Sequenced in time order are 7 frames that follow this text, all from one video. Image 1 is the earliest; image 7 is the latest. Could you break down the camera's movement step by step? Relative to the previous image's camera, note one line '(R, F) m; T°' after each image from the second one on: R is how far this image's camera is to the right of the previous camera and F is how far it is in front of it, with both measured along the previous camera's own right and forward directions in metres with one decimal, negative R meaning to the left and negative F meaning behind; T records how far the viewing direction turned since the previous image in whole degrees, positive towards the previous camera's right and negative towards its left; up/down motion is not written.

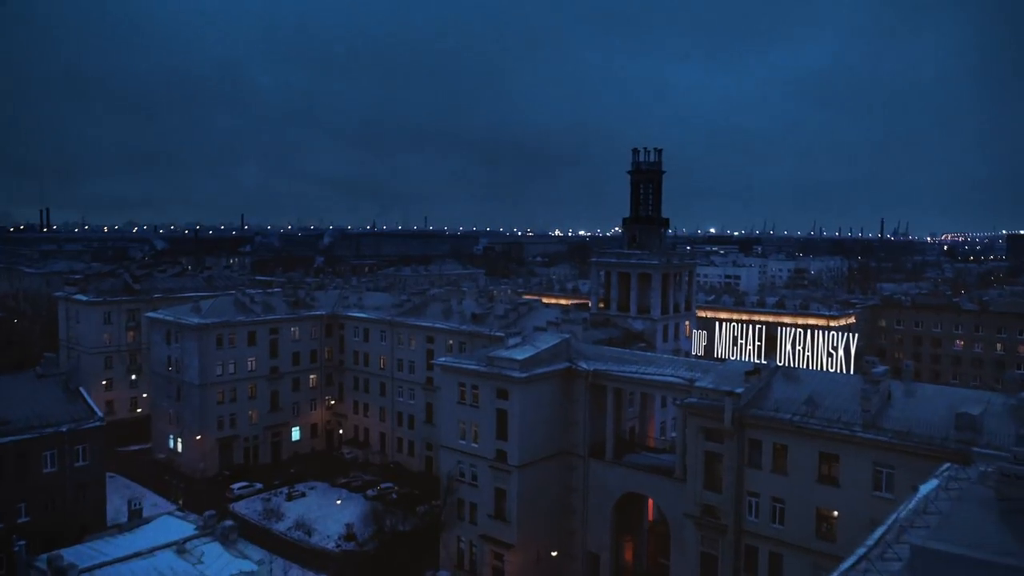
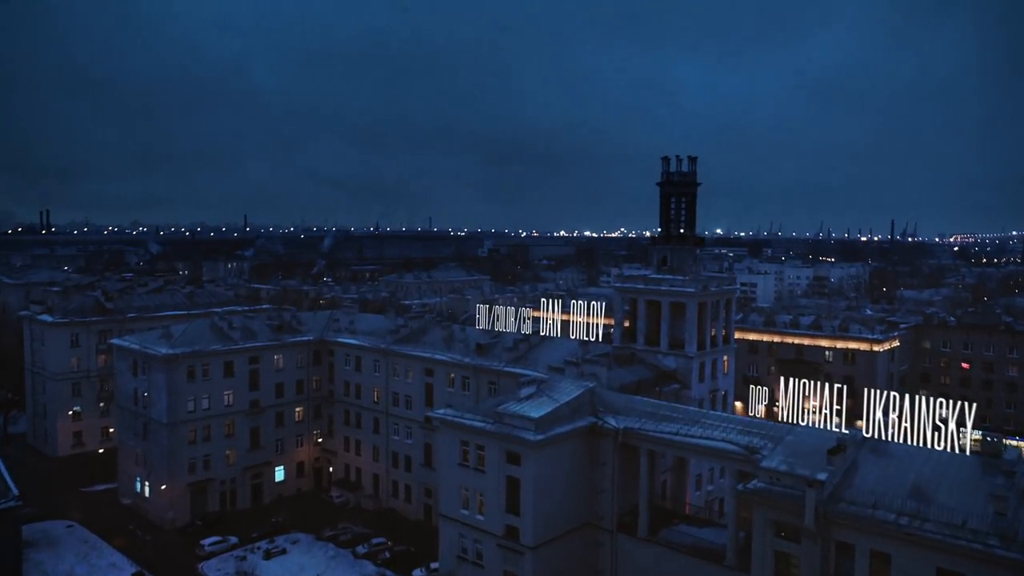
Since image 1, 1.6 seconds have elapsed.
(-0.3, +5.5) m; 0°
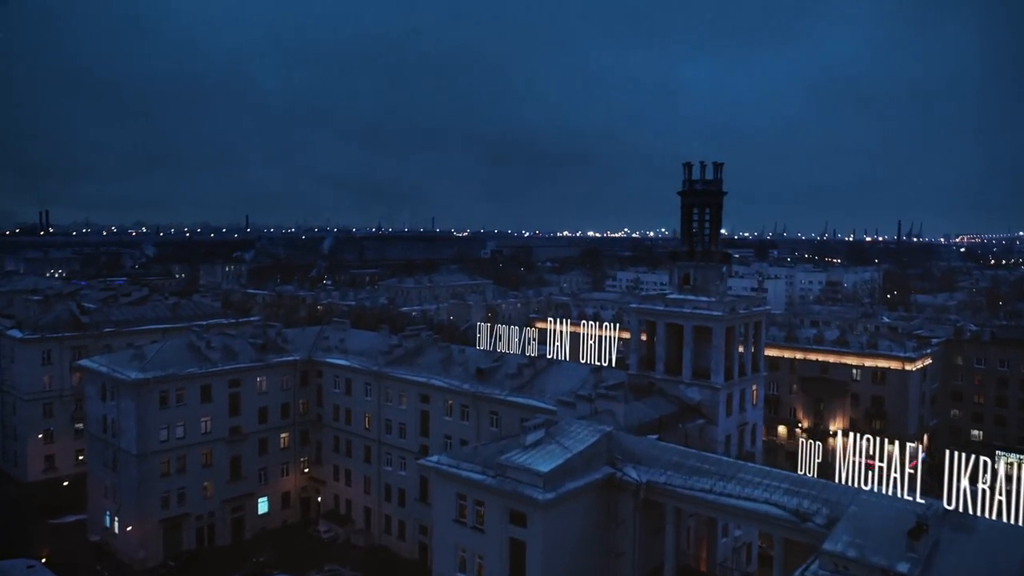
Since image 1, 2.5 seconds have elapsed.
(0.0, +3.7) m; 0°
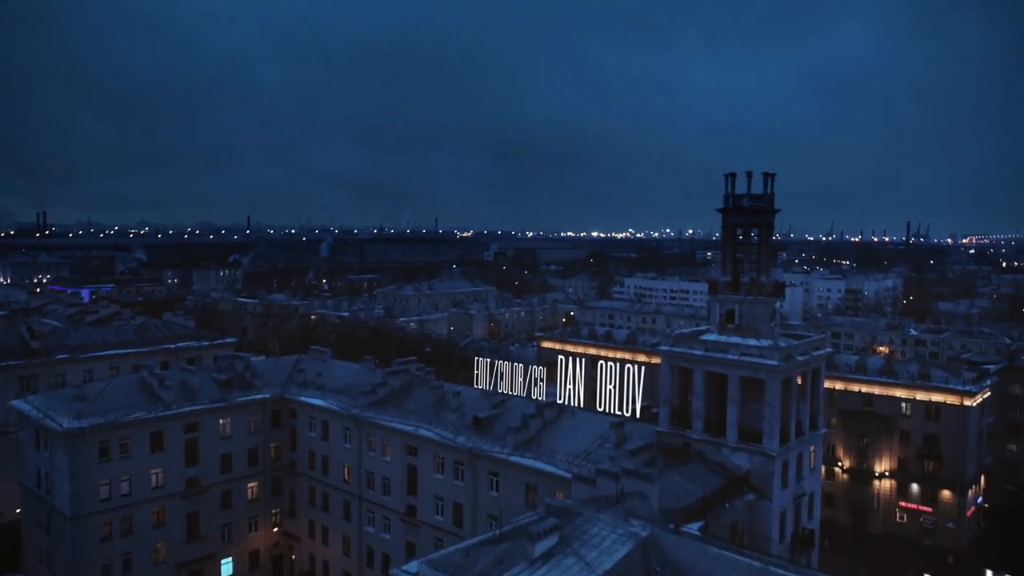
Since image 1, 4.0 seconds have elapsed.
(0.0, +5.8) m; 0°
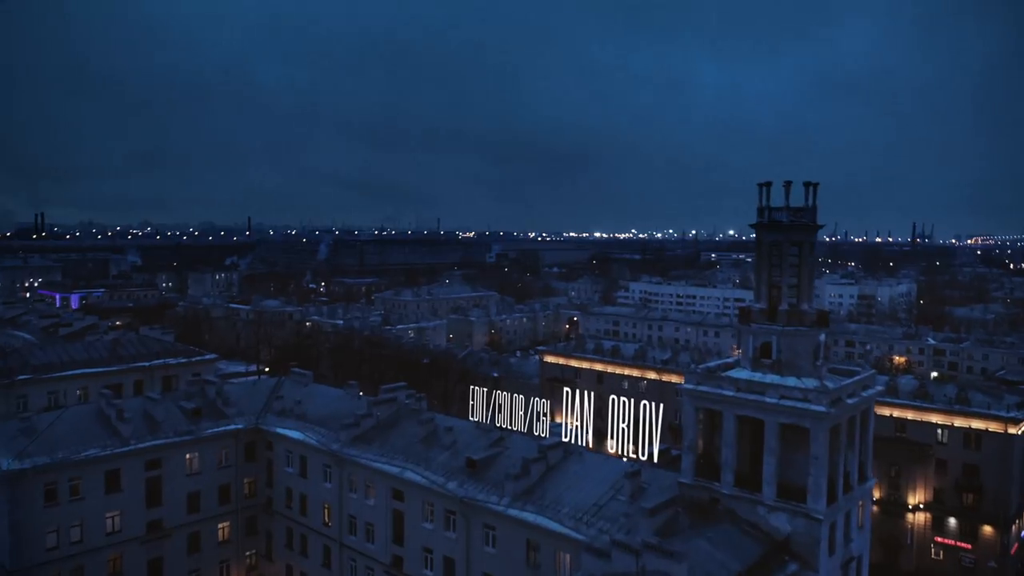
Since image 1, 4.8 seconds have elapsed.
(+0.1, +3.7) m; 0°
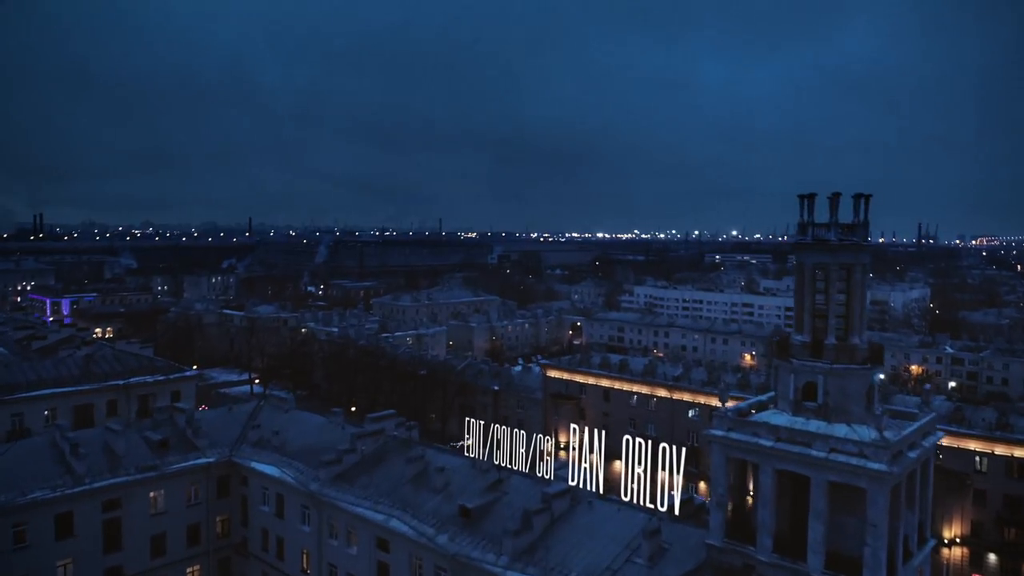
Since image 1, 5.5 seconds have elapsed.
(+0.1, +3.3) m; 0°
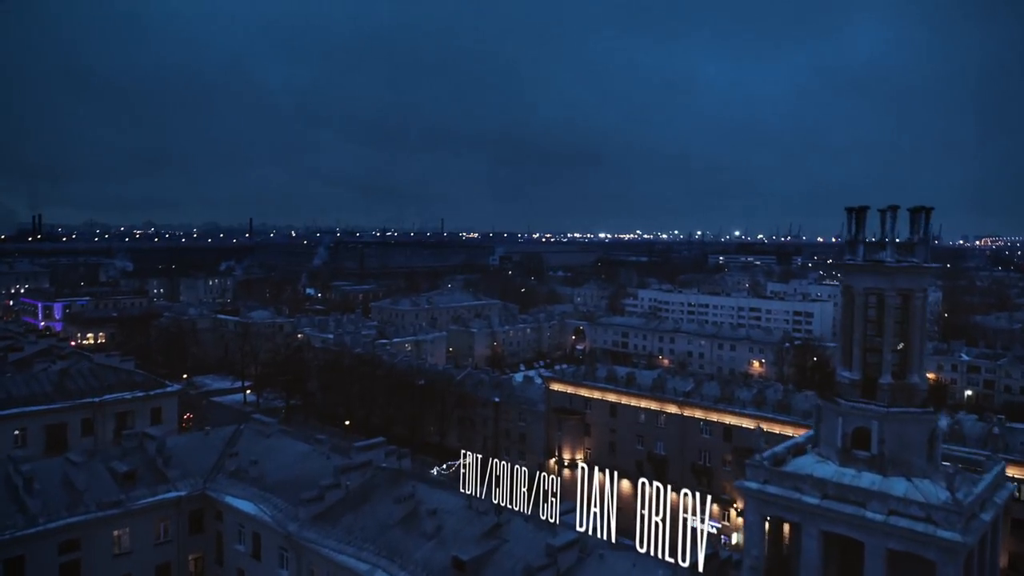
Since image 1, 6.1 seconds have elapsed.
(0.0, +2.7) m; 0°
